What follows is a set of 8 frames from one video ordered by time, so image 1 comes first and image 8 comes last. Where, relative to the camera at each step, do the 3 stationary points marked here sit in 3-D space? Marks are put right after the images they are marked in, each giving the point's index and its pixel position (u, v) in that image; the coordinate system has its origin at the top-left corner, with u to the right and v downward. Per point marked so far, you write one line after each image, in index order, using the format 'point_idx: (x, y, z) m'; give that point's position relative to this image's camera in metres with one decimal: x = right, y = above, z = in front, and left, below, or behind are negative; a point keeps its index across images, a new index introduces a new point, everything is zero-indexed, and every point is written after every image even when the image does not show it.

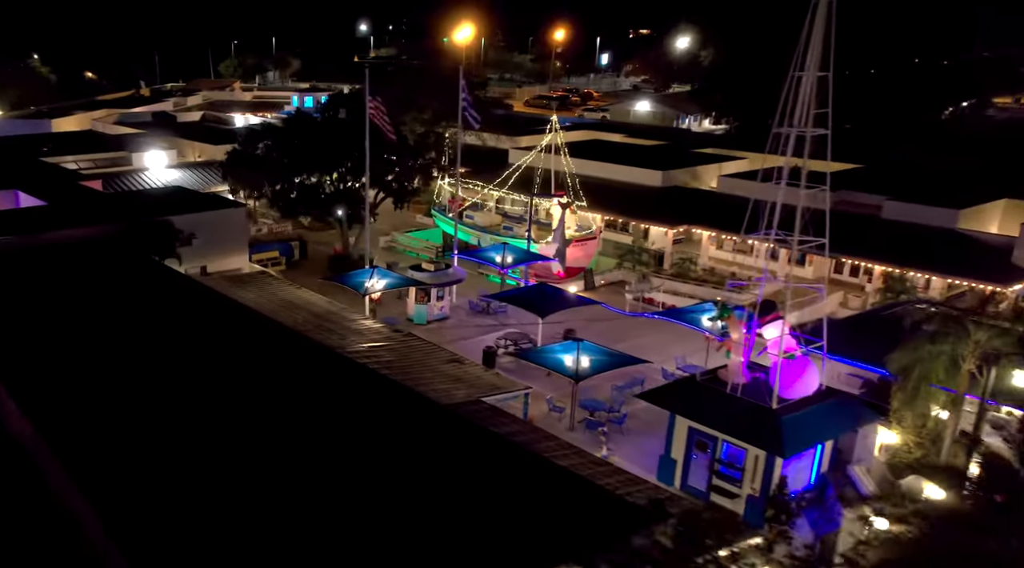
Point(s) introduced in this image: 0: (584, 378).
0: (+1.7, -2.1, +19.9) m
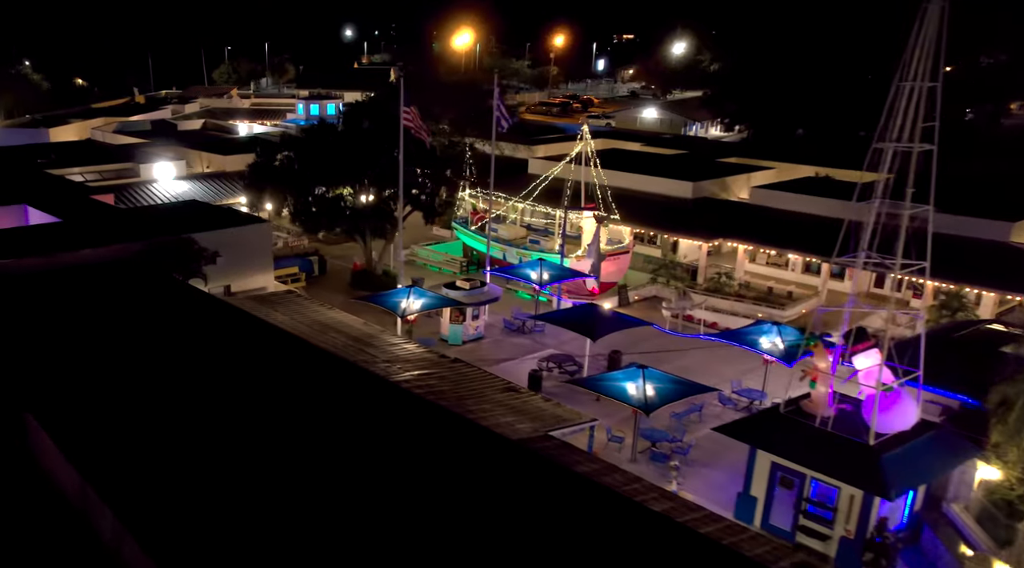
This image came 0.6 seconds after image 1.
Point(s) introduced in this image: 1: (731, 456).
0: (+3.0, -2.6, +18.7) m
1: (+5.0, -3.9, +20.0) m
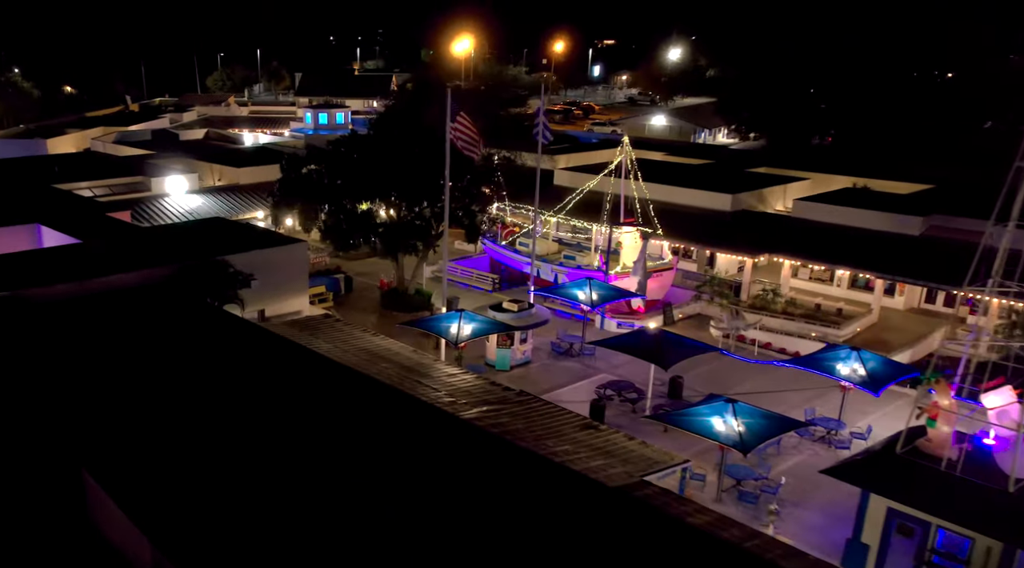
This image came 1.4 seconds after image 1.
0: (+4.6, -3.2, +17.2) m
1: (+6.6, -4.5, +18.6) m
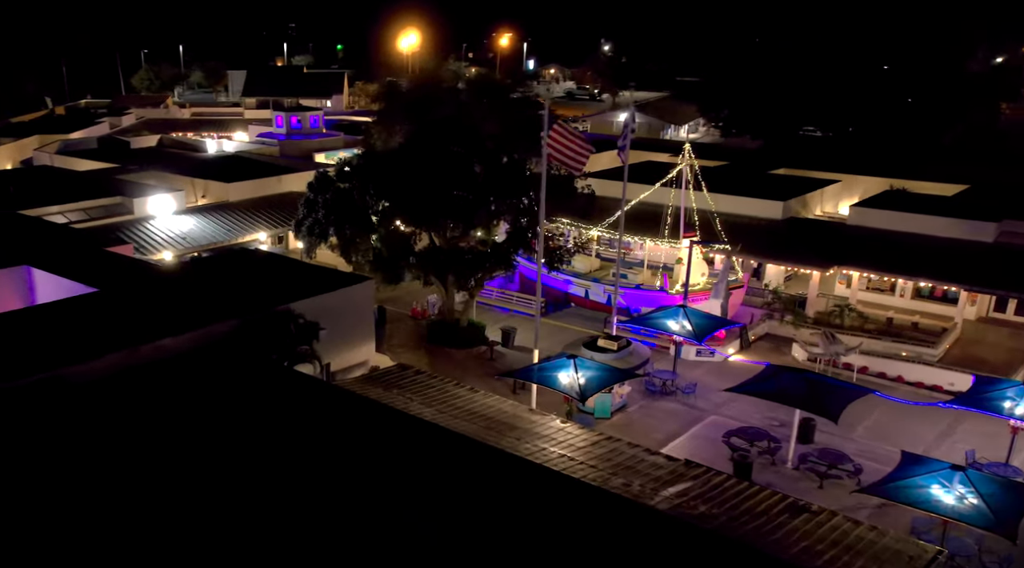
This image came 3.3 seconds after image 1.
0: (+7.8, -3.9, +14.4) m
1: (+9.7, -5.1, +16.1) m
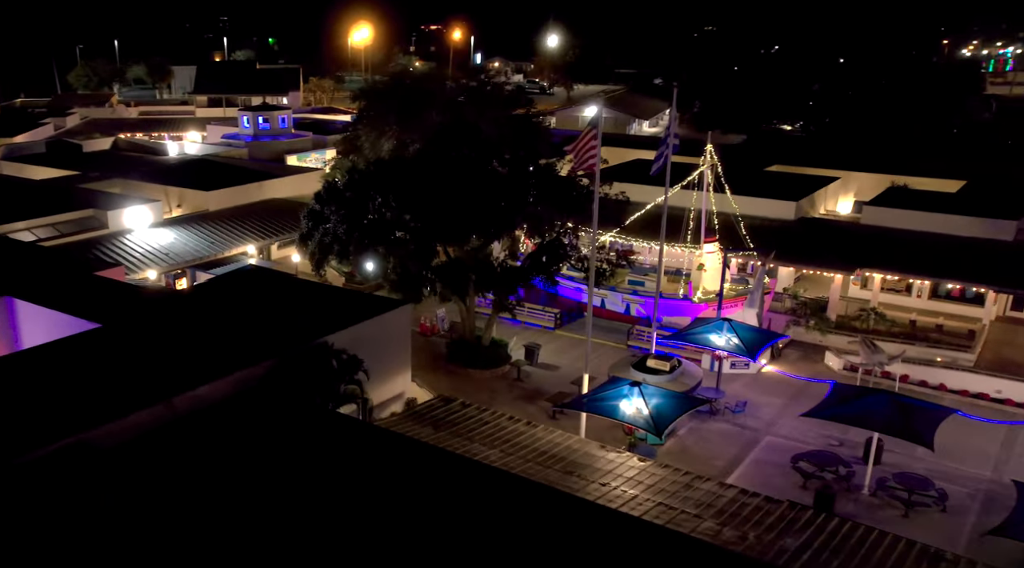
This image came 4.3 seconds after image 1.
0: (+9.4, -4.2, +13.3) m
1: (+11.2, -5.4, +15.0) m
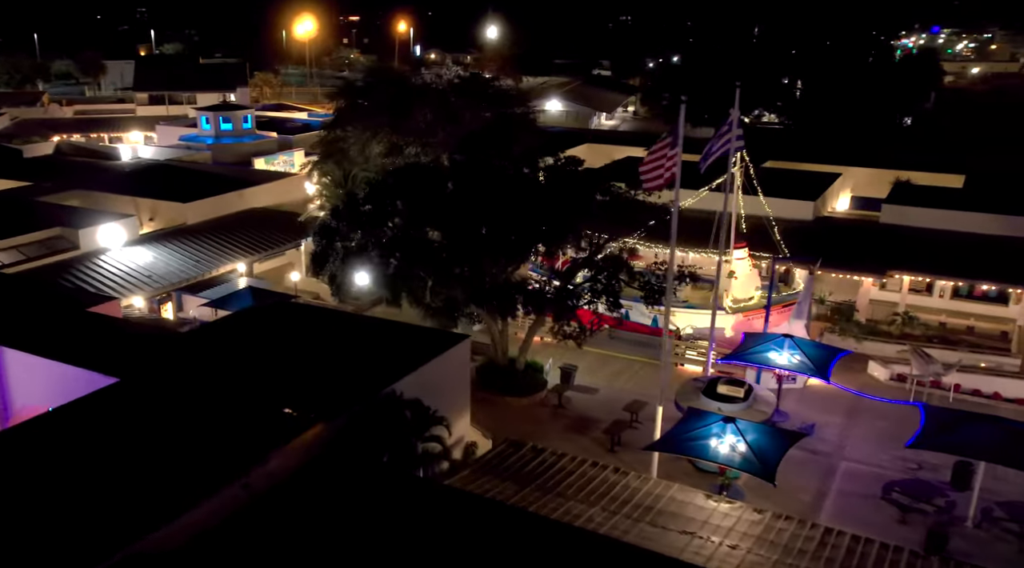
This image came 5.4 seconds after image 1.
0: (+11.2, -4.5, +12.0) m
1: (+12.9, -5.6, +13.9) m
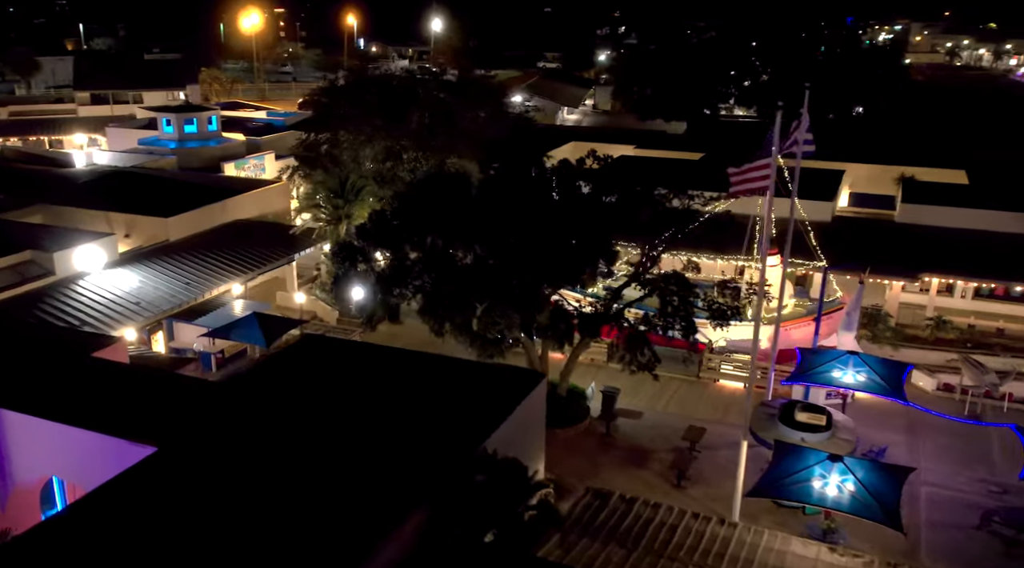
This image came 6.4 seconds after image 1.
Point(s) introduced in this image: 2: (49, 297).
0: (+12.8, -4.7, +11.0) m
1: (+14.4, -5.7, +13.0) m
2: (-10.5, -0.3, +19.8) m
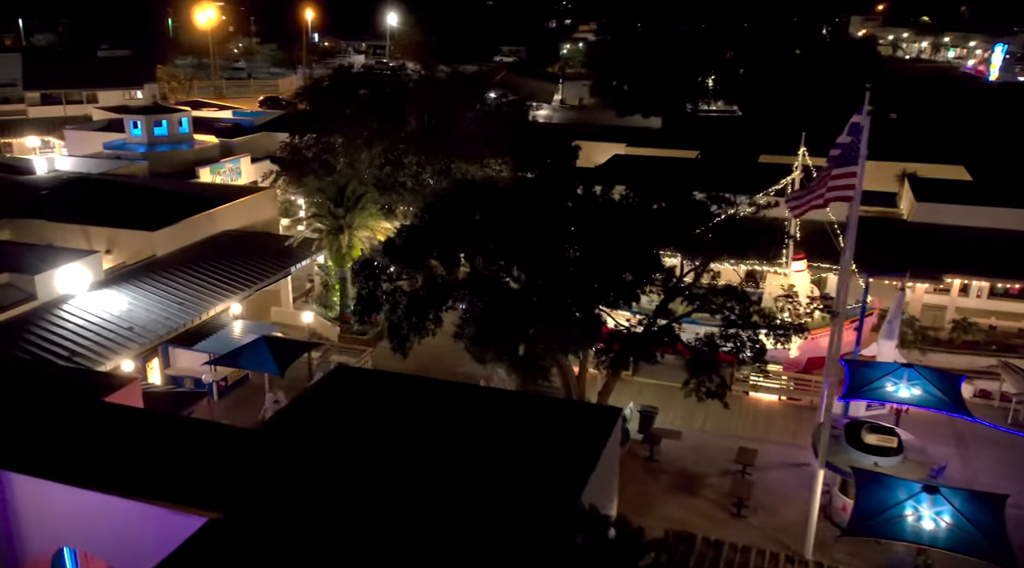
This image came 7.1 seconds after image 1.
0: (+14.1, -4.8, +10.3) m
1: (+15.6, -5.8, +12.5) m
2: (-9.8, -0.8, +17.8) m
